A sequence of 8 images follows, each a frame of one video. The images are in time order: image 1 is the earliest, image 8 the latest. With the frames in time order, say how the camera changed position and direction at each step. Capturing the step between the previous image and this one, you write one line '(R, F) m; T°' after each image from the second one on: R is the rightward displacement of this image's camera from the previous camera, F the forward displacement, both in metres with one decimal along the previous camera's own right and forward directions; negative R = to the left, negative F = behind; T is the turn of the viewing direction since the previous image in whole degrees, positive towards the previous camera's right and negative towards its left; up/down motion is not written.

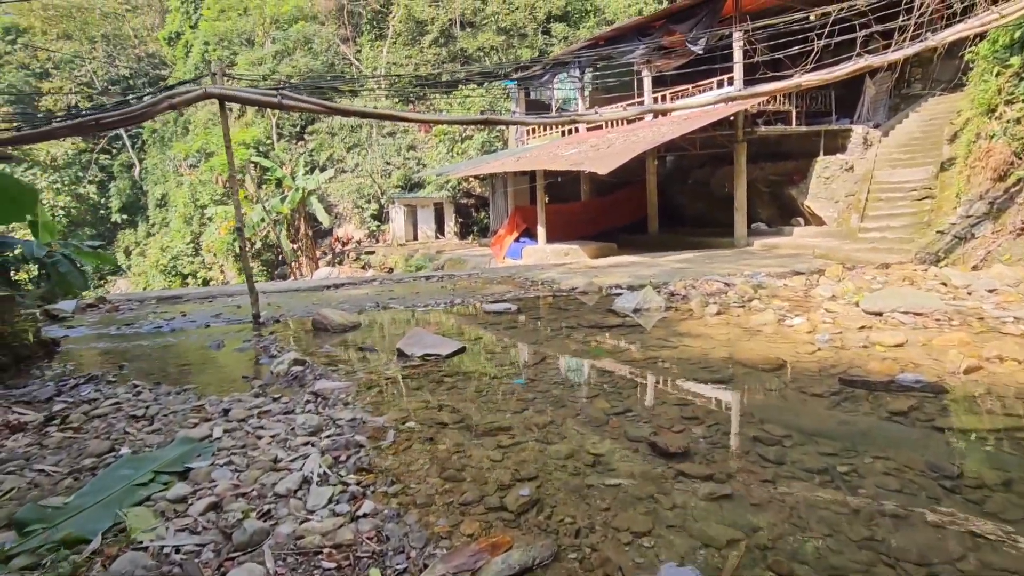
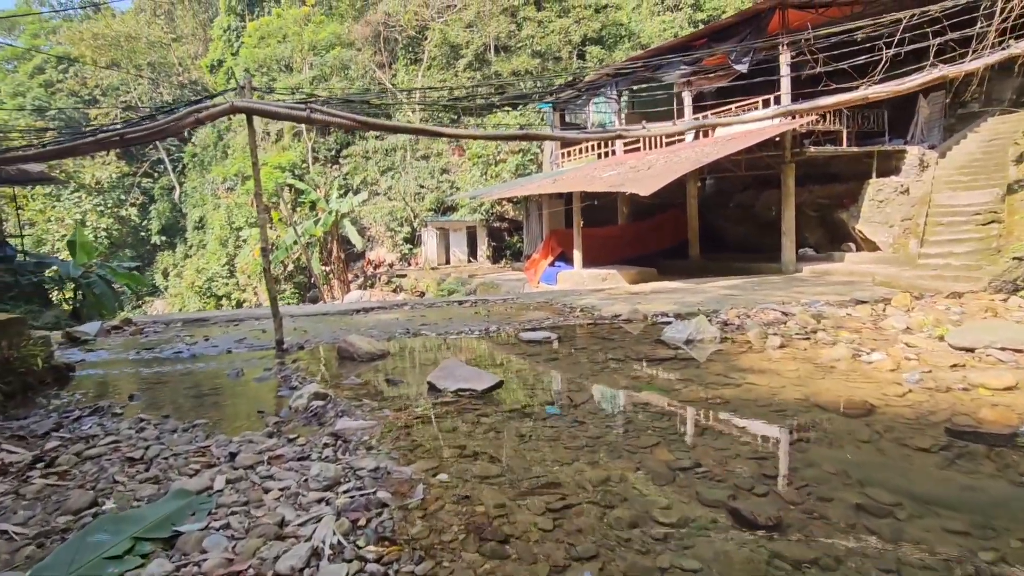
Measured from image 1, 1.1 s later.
(-0.1, +0.4) m; -3°
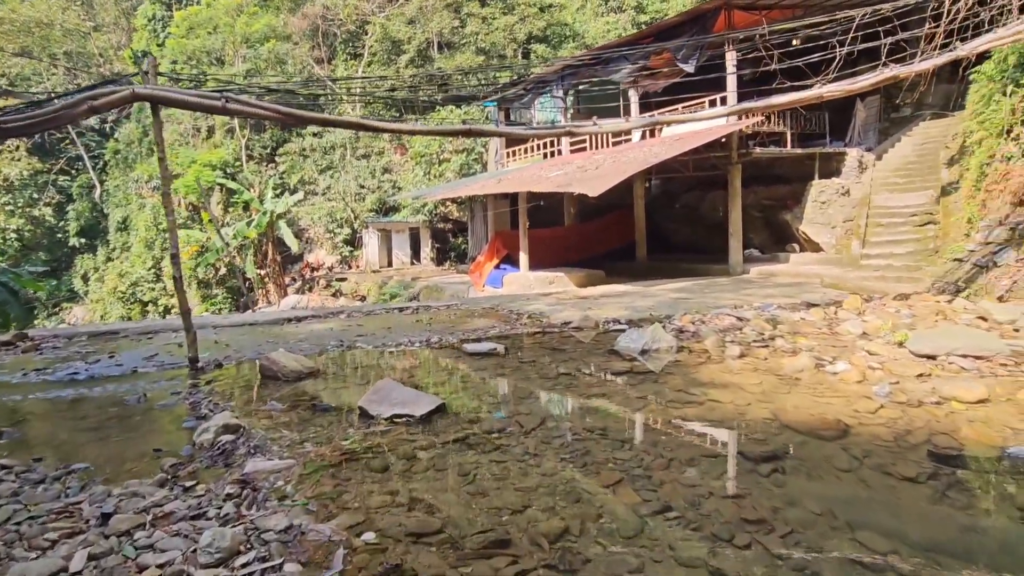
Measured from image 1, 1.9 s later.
(0.0, +0.4) m; +5°
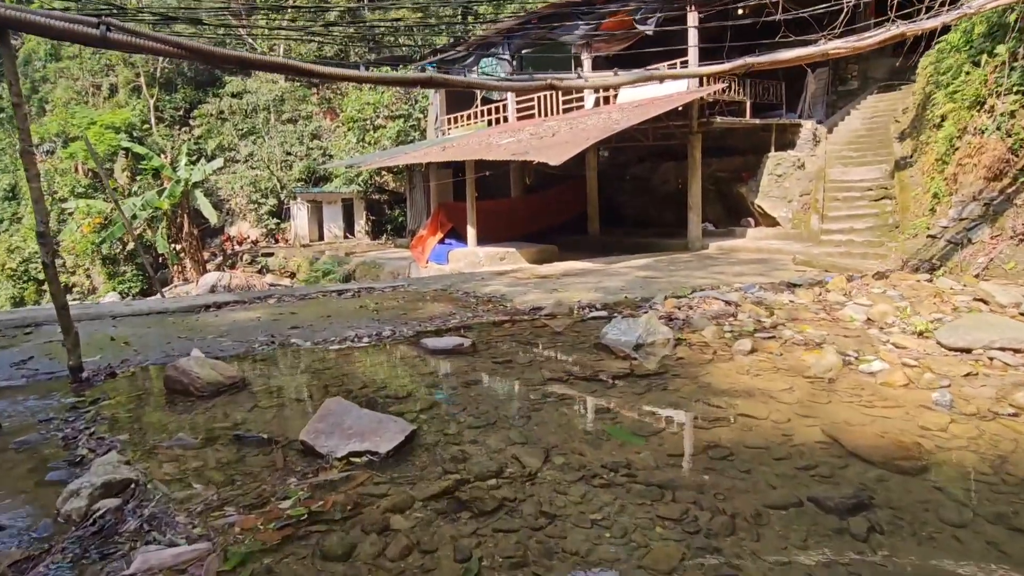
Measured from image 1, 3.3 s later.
(-0.3, +0.9) m; +6°
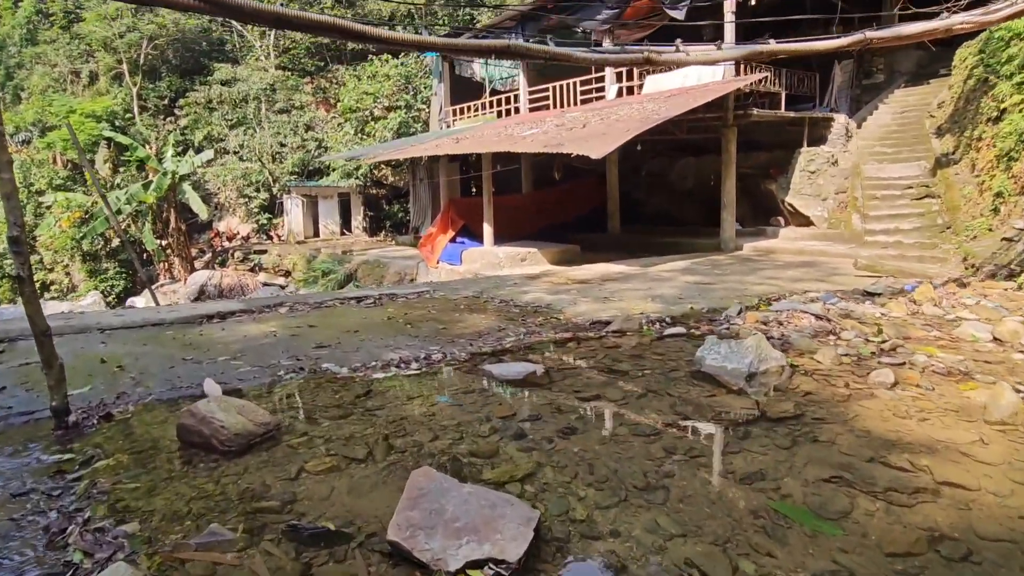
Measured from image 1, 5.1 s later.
(-0.6, +0.8) m; +1°
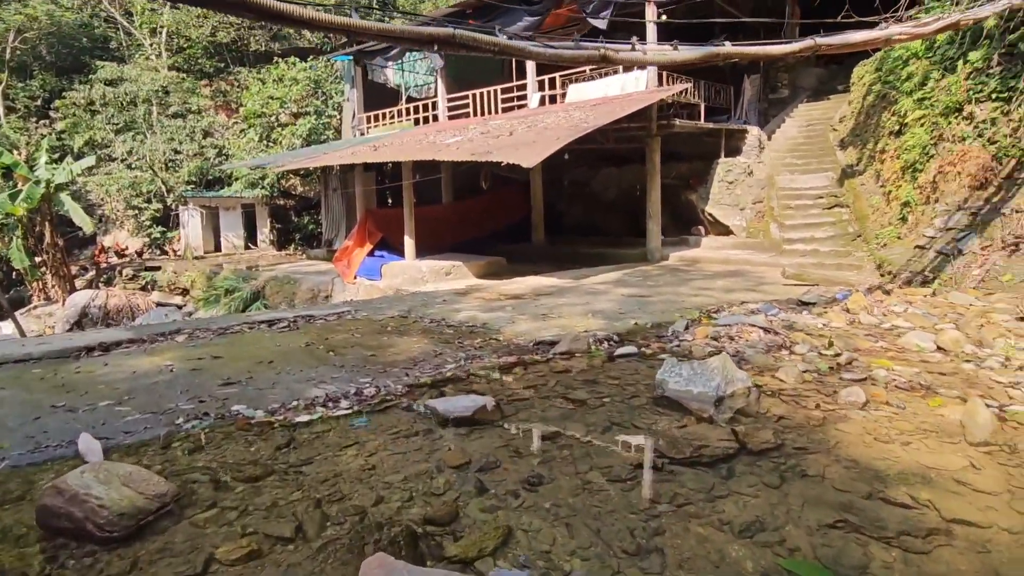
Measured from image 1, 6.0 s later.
(-0.2, +0.4) m; +8°
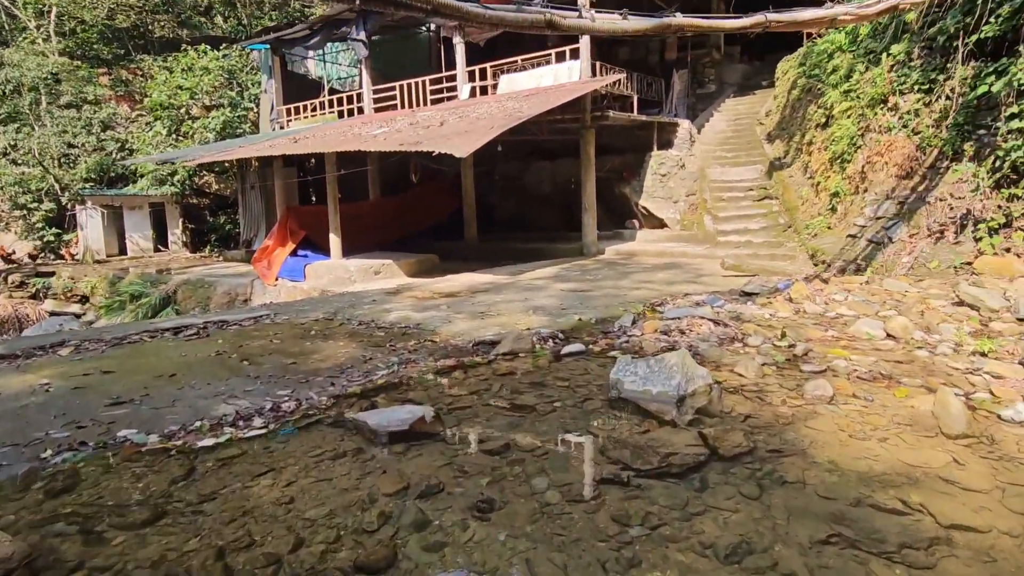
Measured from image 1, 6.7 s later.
(0.0, +0.4) m; +6°
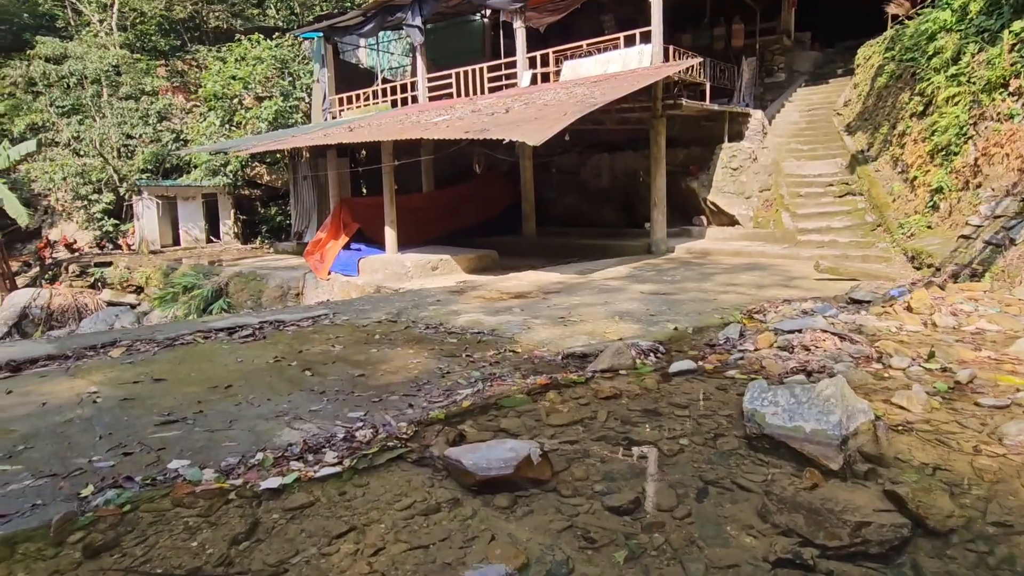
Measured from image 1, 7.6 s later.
(-0.3, +0.5) m; -4°
